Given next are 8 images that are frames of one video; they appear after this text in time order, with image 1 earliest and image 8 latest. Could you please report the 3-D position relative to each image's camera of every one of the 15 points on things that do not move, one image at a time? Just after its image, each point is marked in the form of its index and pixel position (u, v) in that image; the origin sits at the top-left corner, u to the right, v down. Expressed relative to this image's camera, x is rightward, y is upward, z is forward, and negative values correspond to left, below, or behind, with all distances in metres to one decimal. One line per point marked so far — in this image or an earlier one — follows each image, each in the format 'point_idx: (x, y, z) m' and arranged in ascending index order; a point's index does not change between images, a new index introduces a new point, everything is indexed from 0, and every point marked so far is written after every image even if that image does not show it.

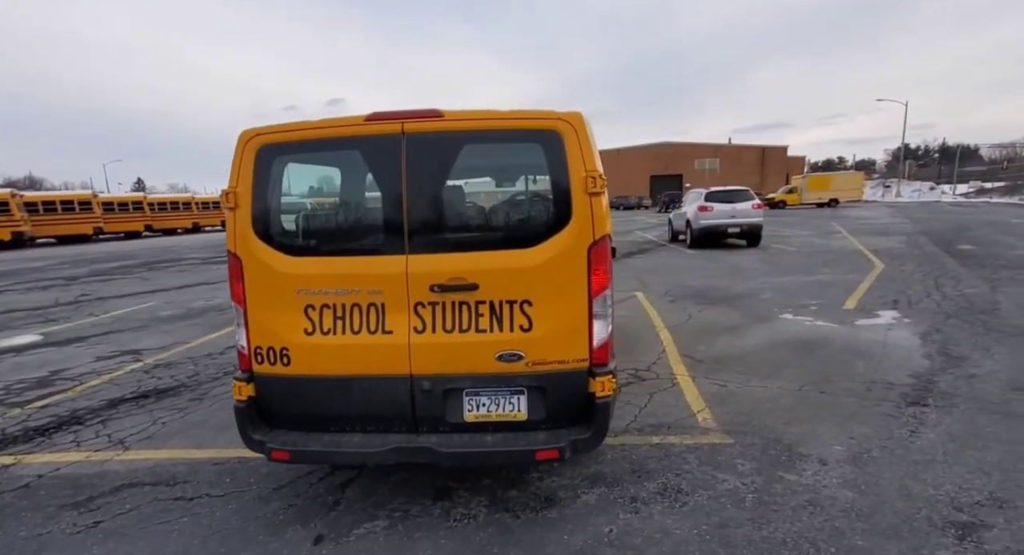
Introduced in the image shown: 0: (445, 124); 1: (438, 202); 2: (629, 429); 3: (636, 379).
0: (-0.3, +0.8, +2.8) m
1: (-0.4, +0.4, +2.8) m
2: (+0.8, -1.1, +4.0) m
3: (+1.1, -0.9, +5.0) m
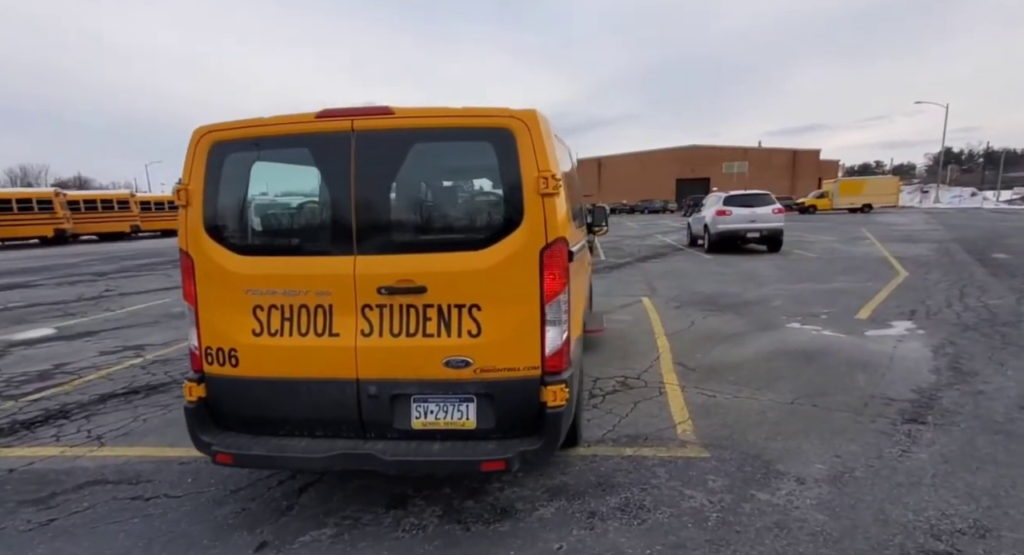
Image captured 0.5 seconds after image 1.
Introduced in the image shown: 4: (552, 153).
0: (-0.6, +0.7, +2.7) m
1: (-0.6, +0.4, +2.7) m
2: (+0.6, -1.1, +3.8) m
3: (+0.9, -1.0, +4.9) m
4: (+0.2, +0.6, +2.7) m
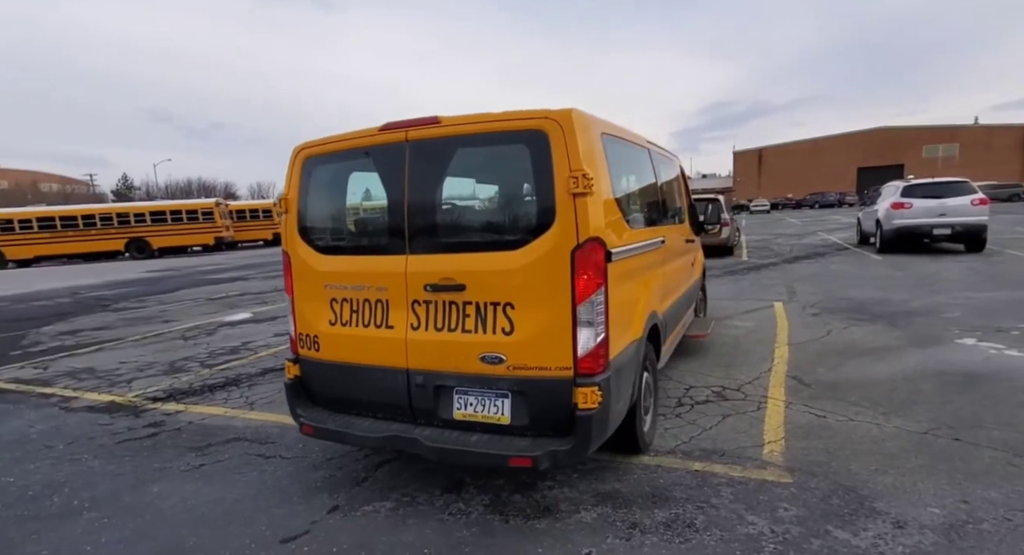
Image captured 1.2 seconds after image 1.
0: (-0.4, +0.8, +2.9) m
1: (-0.4, +0.4, +2.9) m
2: (+1.0, -1.1, +3.6) m
3: (+1.7, -1.0, +4.5) m
4: (+0.4, +0.6, +2.7) m
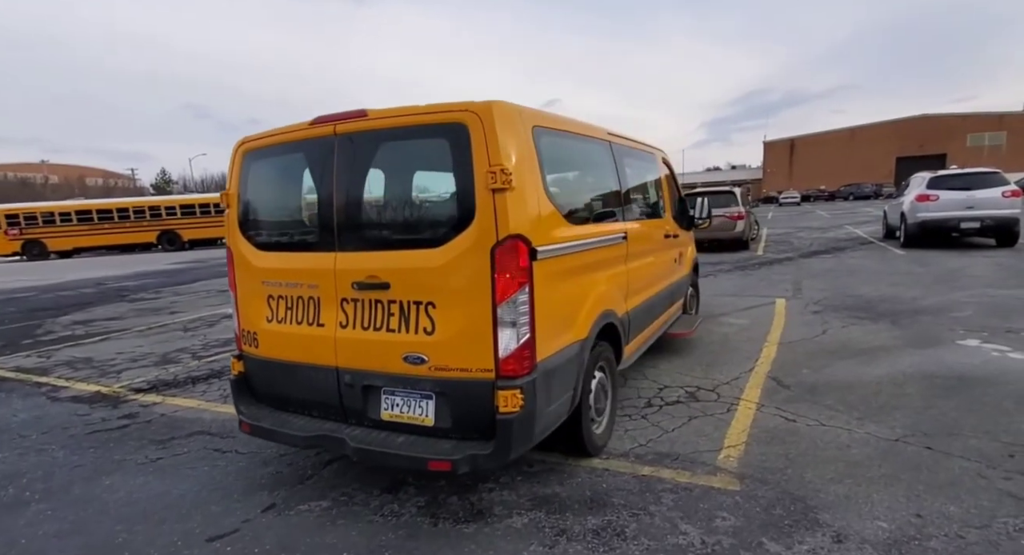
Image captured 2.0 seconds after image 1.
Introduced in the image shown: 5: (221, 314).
0: (-0.7, +0.8, +2.8) m
1: (-0.8, +0.4, +2.8) m
2: (+0.7, -1.1, +3.5) m
3: (+1.4, -1.0, +4.4) m
4: (0.0, +0.6, +2.6) m
5: (-5.3, -0.7, +10.1) m
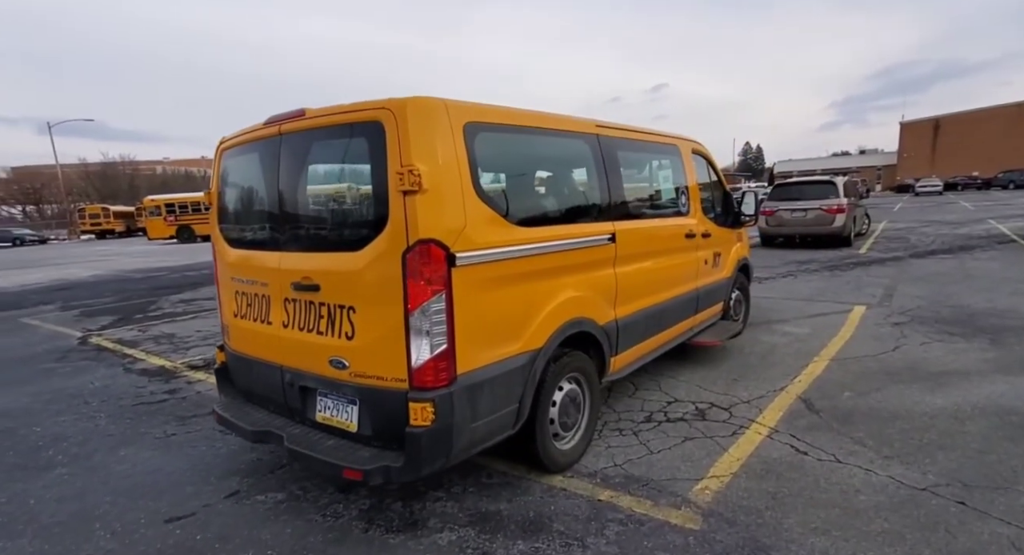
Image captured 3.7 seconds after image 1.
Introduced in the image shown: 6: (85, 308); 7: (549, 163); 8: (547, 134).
0: (-1.0, +0.8, +2.8) m
1: (-1.1, +0.4, +2.8) m
2: (+0.5, -1.1, +3.3) m
3: (+1.3, -1.0, +4.0) m
4: (-0.3, +0.6, +2.4) m
5: (-4.1, -0.4, +10.9) m
6: (-8.4, -0.6, +11.1) m
7: (+0.2, +0.6, +3.2) m
8: (+0.2, +0.8, +3.2) m
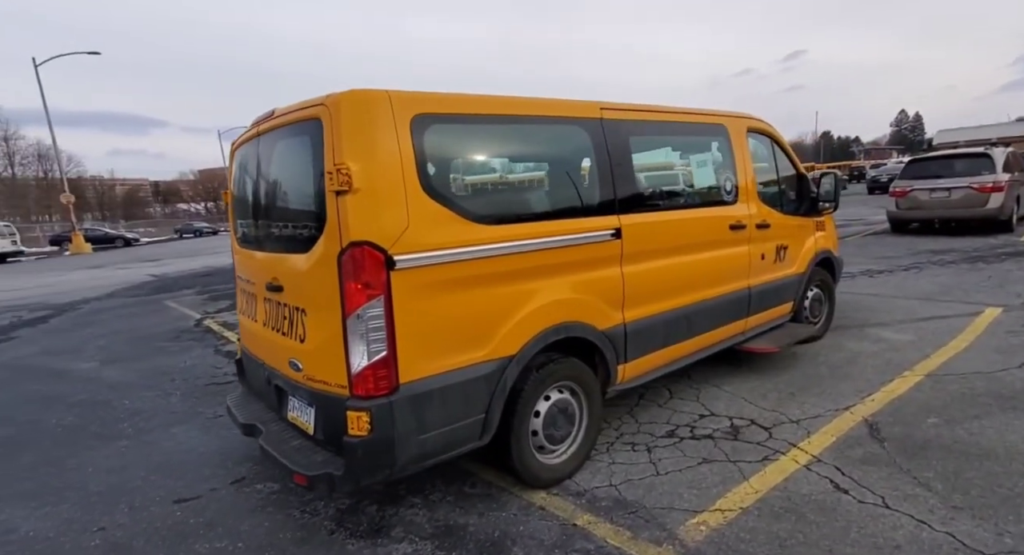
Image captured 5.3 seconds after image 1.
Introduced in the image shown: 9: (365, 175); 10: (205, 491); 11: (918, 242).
0: (-1.2, +0.8, +2.8) m
1: (-1.2, +0.4, +2.8) m
2: (+0.4, -1.1, +3.0) m
3: (+1.3, -1.0, +3.5) m
4: (-0.6, +0.6, +2.3) m
5: (-2.5, -0.2, +11.4) m
6: (-6.6, -0.3, +12.5) m
7: (+0.1, +0.6, +2.9) m
8: (+0.1, +0.8, +2.9) m
9: (-0.6, +0.4, +2.2) m
10: (-1.8, -1.3, +3.3) m
11: (+7.5, +0.6, +10.3) m
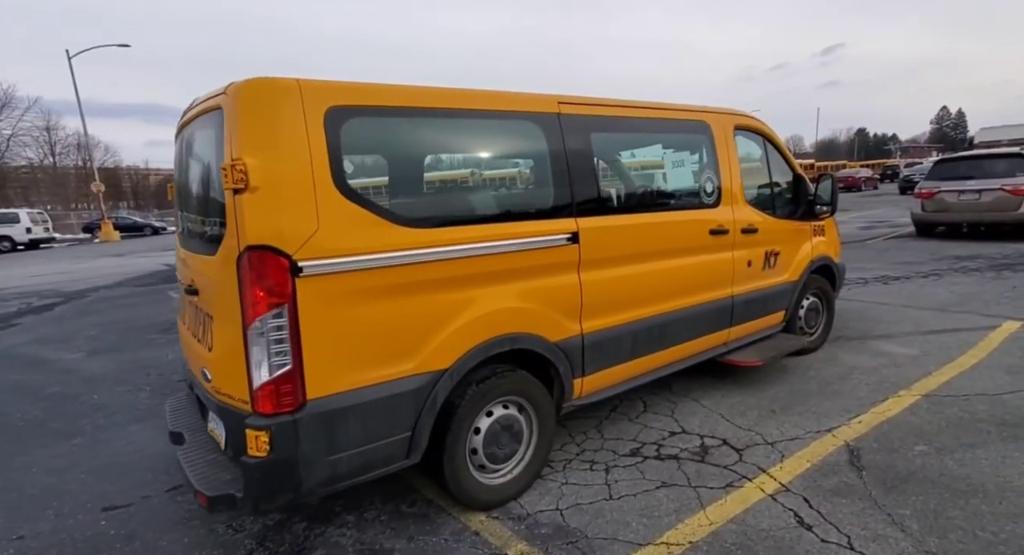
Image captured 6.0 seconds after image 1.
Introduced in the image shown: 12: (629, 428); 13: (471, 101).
0: (-1.5, +0.8, +2.6) m
1: (-1.5, +0.4, +2.7) m
2: (+0.1, -1.2, +2.7) m
3: (+1.1, -1.0, +3.2) m
4: (-0.9, +0.5, +2.1) m
5: (-2.4, -0.1, +11.3) m
6: (-6.5, -0.1, +12.6) m
7: (-0.2, +0.6, +2.7) m
8: (-0.2, +0.8, +2.7) m
9: (-0.9, +0.4, +2.0) m
10: (-2.1, -1.2, +3.2) m
11: (+7.5, +0.5, +9.8) m
12: (+0.8, -1.0, +3.7) m
13: (-0.2, +0.9, +2.7) m
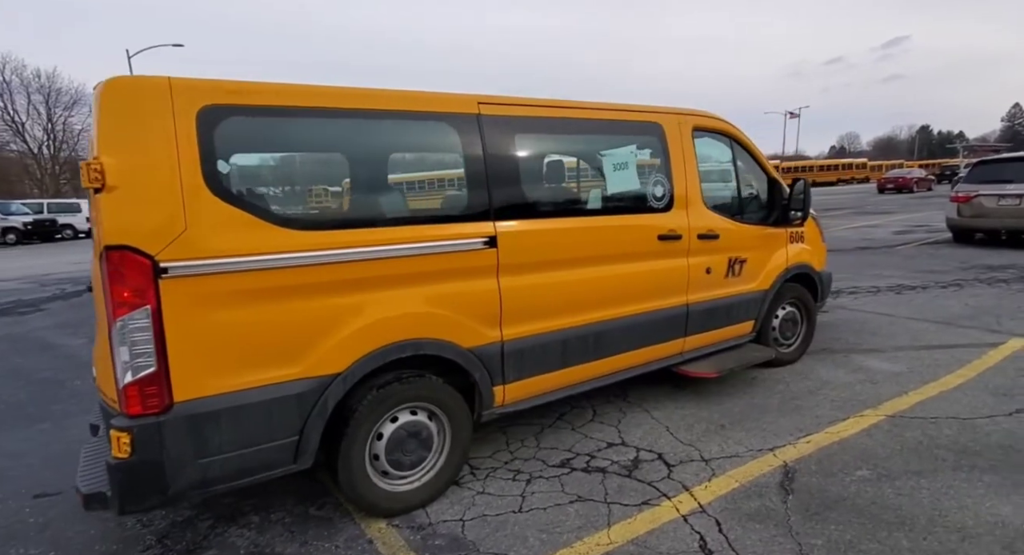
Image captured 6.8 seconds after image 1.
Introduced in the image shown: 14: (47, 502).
0: (-1.9, +0.8, +2.6) m
1: (-2.0, +0.4, +2.7) m
2: (-0.4, -1.2, +2.7) m
3: (+0.6, -1.1, +3.1) m
4: (-1.4, +0.5, +2.1) m
5: (-2.2, 0.0, +11.4) m
6: (-6.2, 0.0, +12.9) m
7: (-0.6, +0.6, +2.6) m
8: (-0.6, +0.8, +2.6) m
9: (-1.4, +0.4, +2.0) m
10: (-2.6, -1.2, +3.3) m
11: (+7.5, +0.4, +9.1) m
12: (+0.4, -1.0, +3.5) m
13: (-0.6, +0.8, +2.6) m
14: (-2.5, -1.2, +3.1) m
